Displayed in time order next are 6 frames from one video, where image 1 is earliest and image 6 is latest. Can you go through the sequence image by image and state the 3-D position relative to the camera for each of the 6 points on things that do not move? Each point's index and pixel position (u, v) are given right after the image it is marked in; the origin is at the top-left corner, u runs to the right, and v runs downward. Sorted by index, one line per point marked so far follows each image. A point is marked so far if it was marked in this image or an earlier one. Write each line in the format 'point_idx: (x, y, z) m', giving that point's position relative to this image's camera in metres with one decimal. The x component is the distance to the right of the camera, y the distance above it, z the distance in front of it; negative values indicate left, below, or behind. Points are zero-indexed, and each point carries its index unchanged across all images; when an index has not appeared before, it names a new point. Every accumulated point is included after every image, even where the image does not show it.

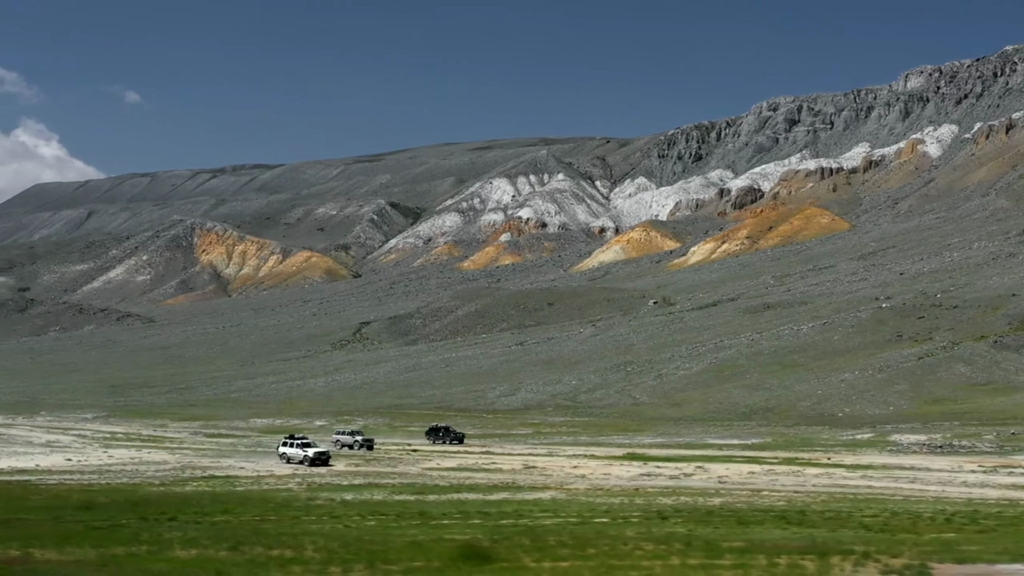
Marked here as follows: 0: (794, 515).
0: (+5.5, -4.5, +19.8) m
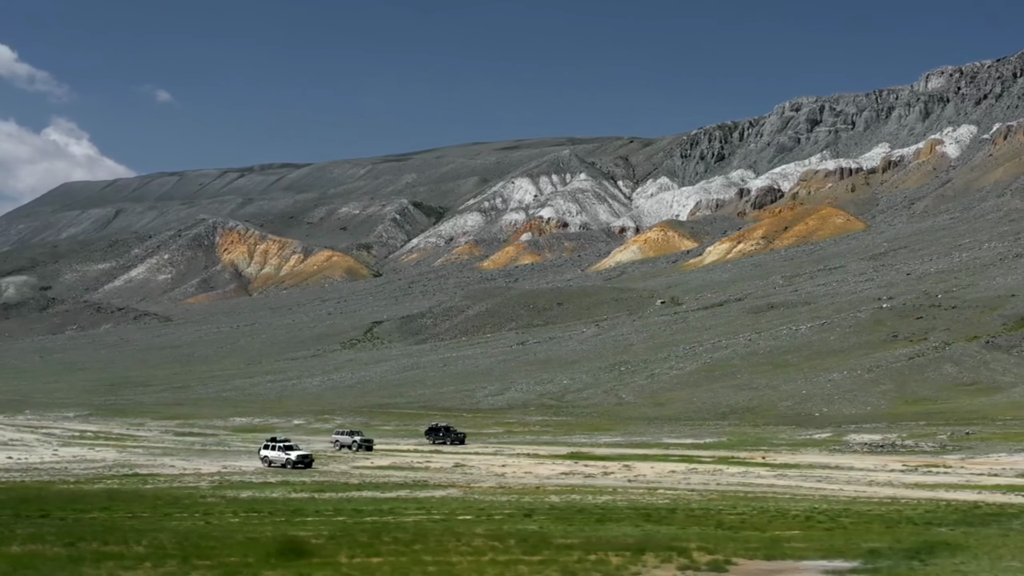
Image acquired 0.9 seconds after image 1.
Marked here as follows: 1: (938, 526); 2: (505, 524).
0: (+2.9, -4.5, +19.9) m
1: (+7.7, -4.3, +17.9) m
2: (-0.1, -4.3, +18.2) m
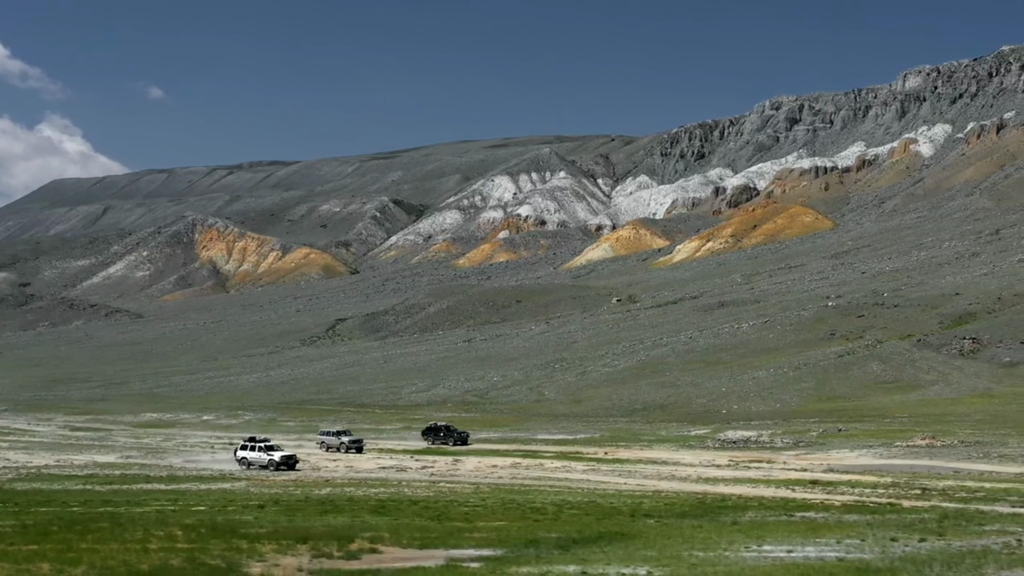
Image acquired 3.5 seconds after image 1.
0: (-2.3, -4.4, +20.1) m
1: (+2.5, -4.2, +18.2) m
2: (-5.3, -4.2, +18.4) m
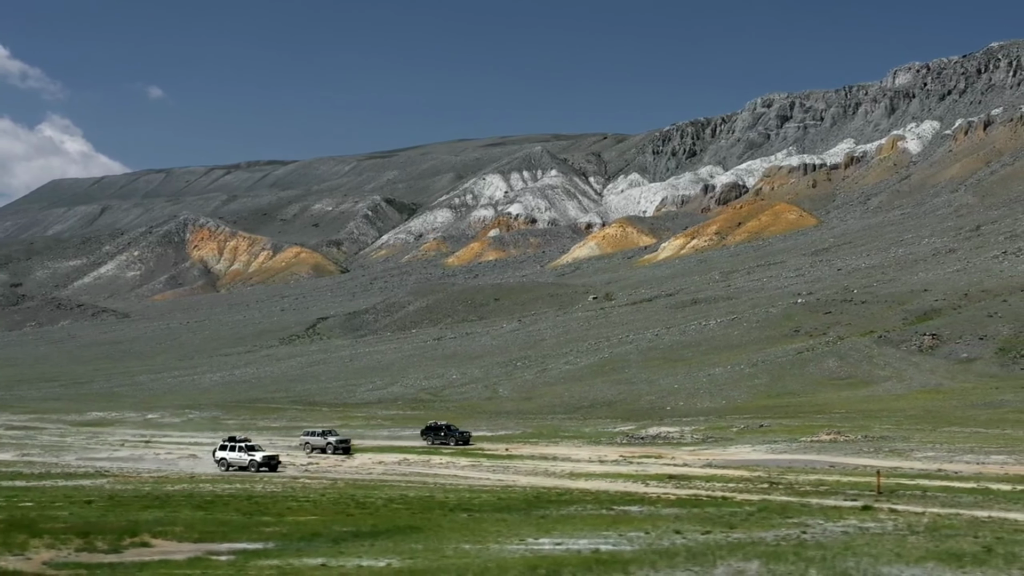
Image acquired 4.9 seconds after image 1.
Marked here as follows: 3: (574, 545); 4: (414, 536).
0: (-5.7, -4.3, +20.1) m
1: (-0.8, -4.1, +18.3) m
2: (-8.7, -4.1, +18.4) m
3: (+0.9, -3.8, +14.6) m
4: (-1.4, -3.8, +15.5) m
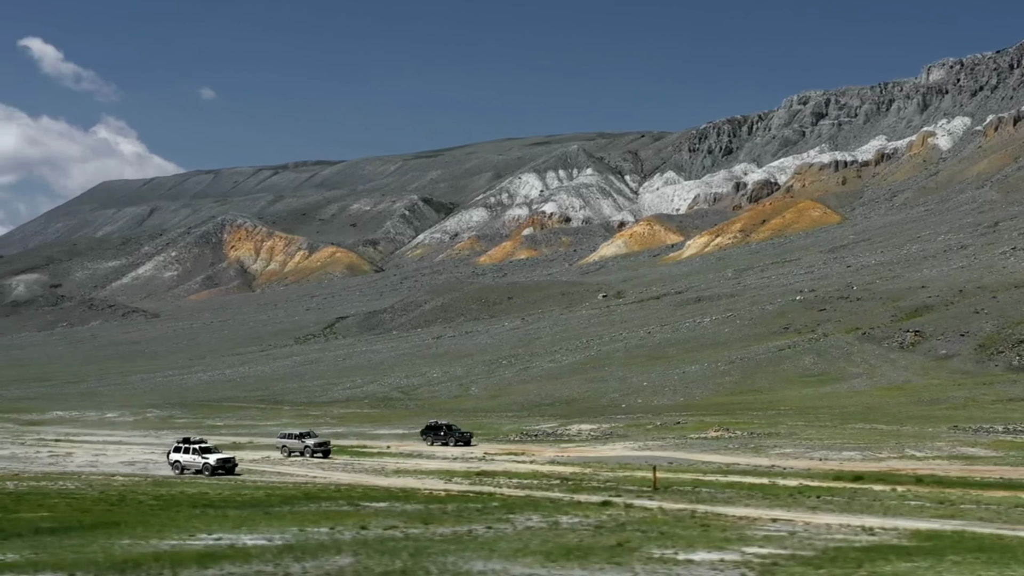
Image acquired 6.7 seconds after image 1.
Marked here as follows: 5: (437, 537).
0: (-10.6, -4.3, +20.6) m
1: (-5.8, -4.1, +18.6) m
2: (-13.6, -4.2, +19.0) m
3: (-4.2, -3.7, +14.8) m
4: (-6.4, -3.8, +15.8) m
5: (-1.1, -3.7, +14.8) m
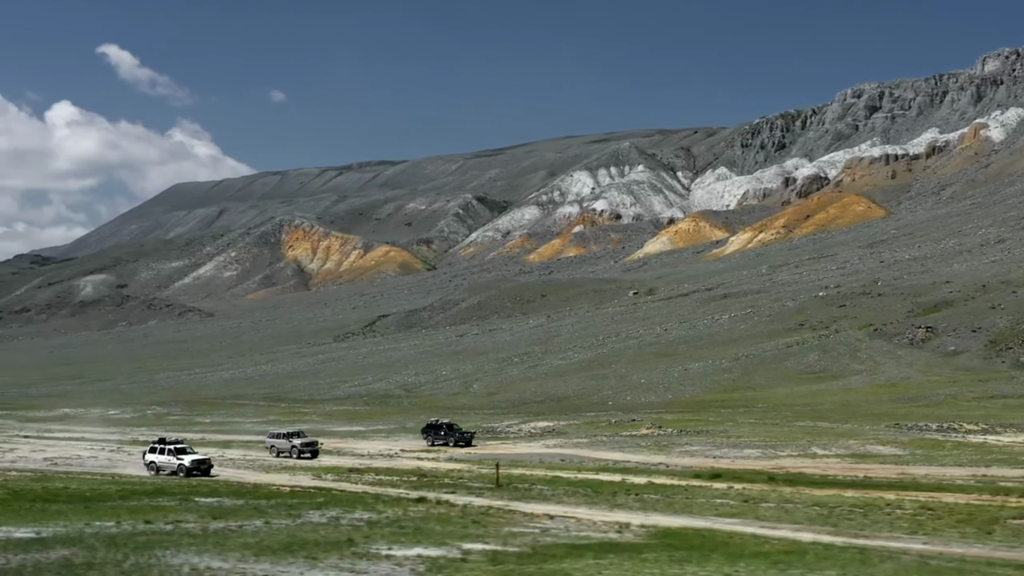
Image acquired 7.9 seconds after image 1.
0: (-14.0, -4.4, +21.8) m
1: (-9.3, -4.2, +19.5) m
2: (-17.1, -4.3, +20.3) m
3: (-7.9, -3.8, +15.6) m
4: (-10.1, -3.9, +16.7) m
5: (-4.9, -3.8, +15.5) m
